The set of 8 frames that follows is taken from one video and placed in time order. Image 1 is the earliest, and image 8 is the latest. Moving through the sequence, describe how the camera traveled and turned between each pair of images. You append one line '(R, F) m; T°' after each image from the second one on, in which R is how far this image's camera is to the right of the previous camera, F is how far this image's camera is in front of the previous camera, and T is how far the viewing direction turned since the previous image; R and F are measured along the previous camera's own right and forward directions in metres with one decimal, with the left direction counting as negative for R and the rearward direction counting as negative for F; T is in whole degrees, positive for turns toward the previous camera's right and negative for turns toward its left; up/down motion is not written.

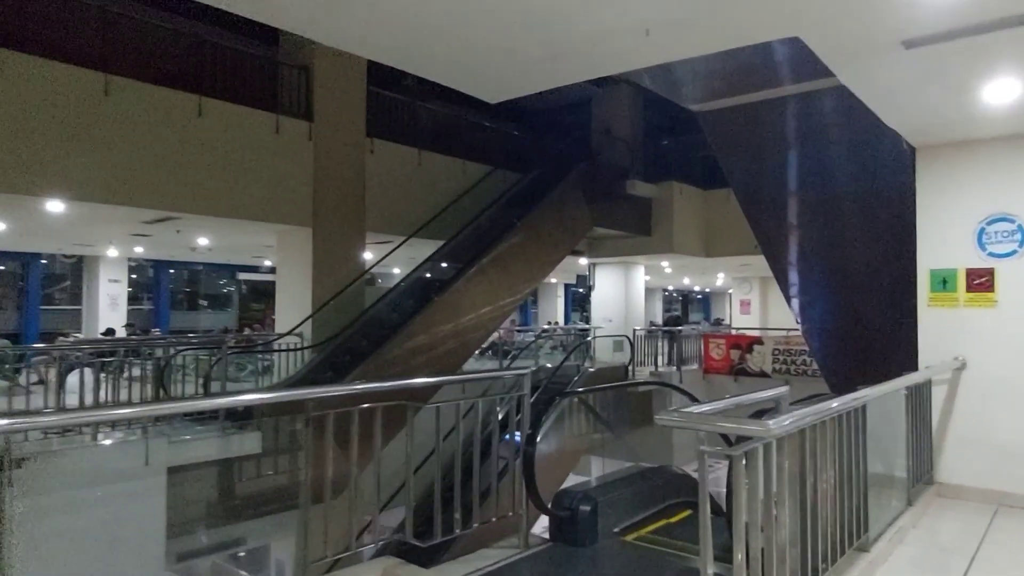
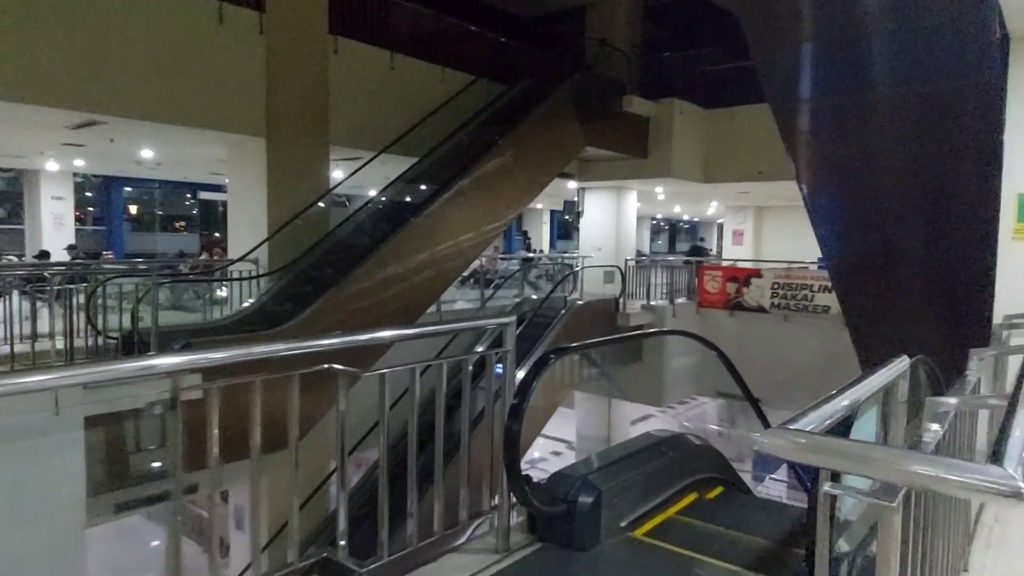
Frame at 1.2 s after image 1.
(0.0, +0.8) m; +1°
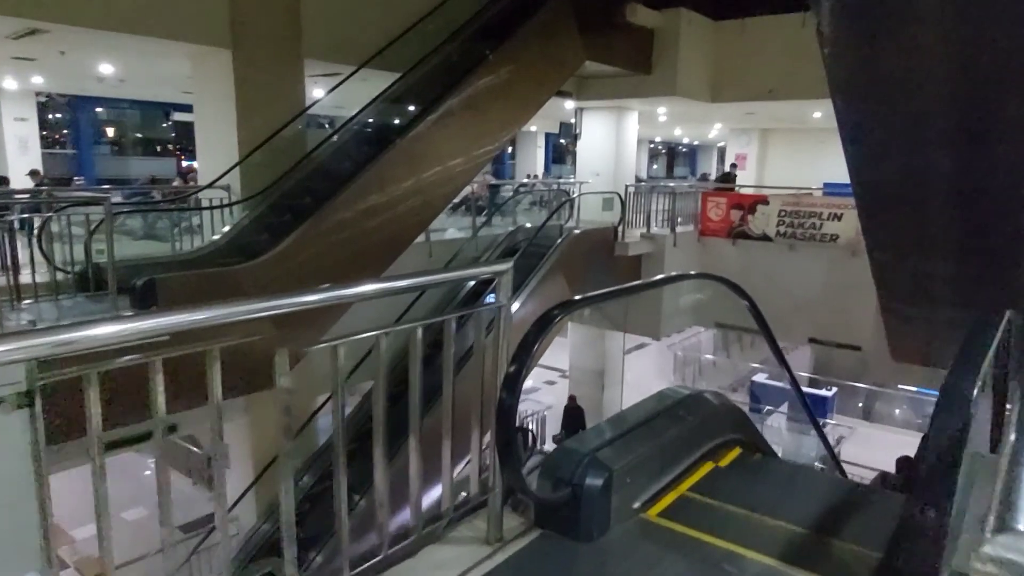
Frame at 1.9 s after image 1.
(0.0, +0.5) m; +1°
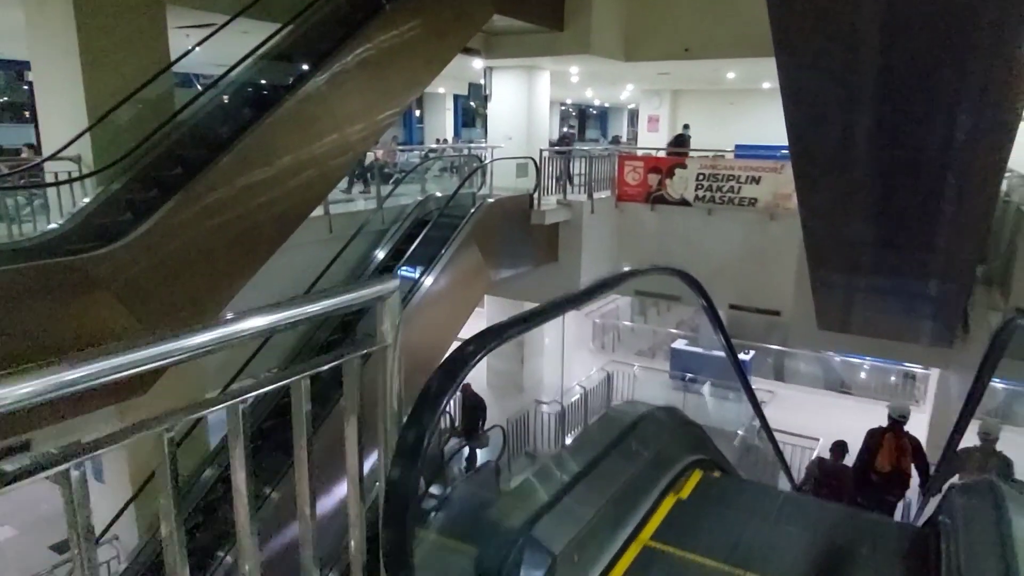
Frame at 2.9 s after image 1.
(0.0, +0.6) m; +7°
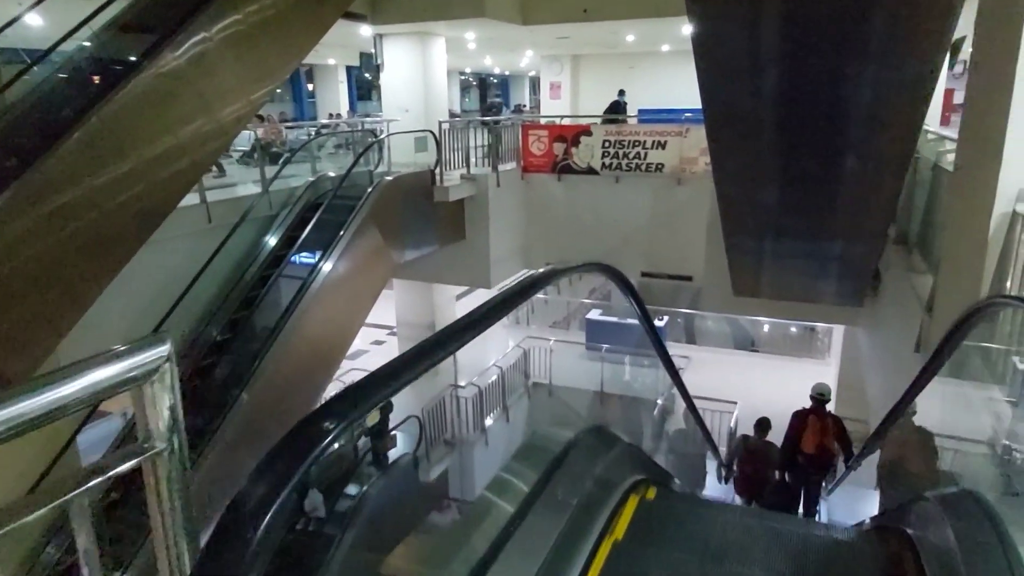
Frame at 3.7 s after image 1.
(+0.1, +0.4) m; +7°
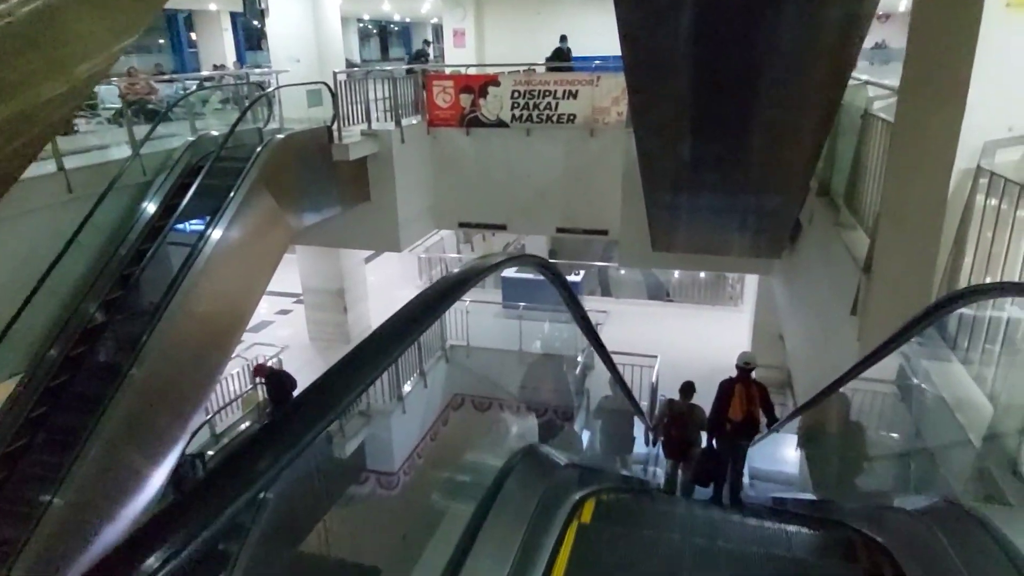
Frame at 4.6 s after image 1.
(0.0, +0.4) m; +7°
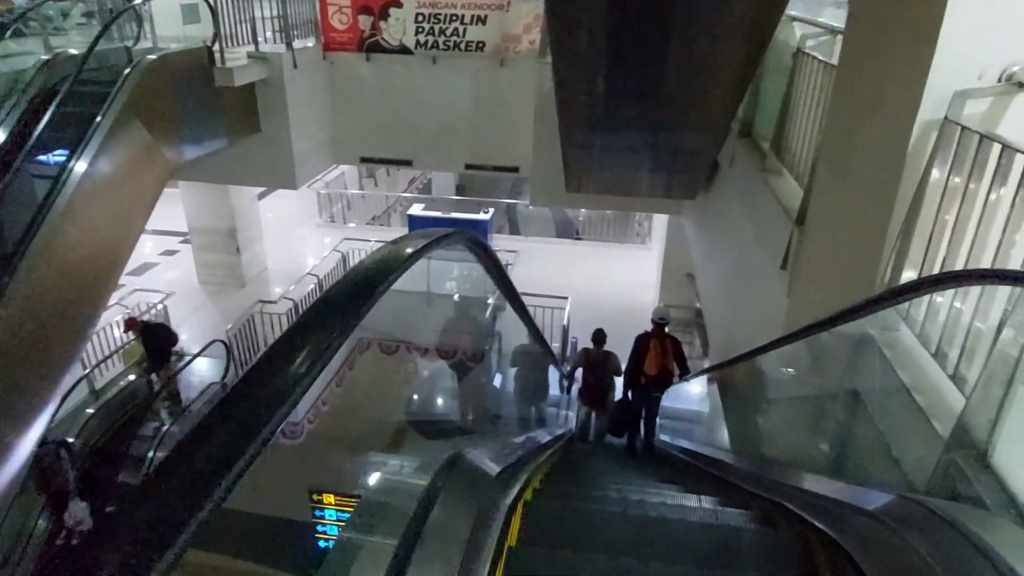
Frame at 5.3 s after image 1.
(0.0, +0.3) m; +8°
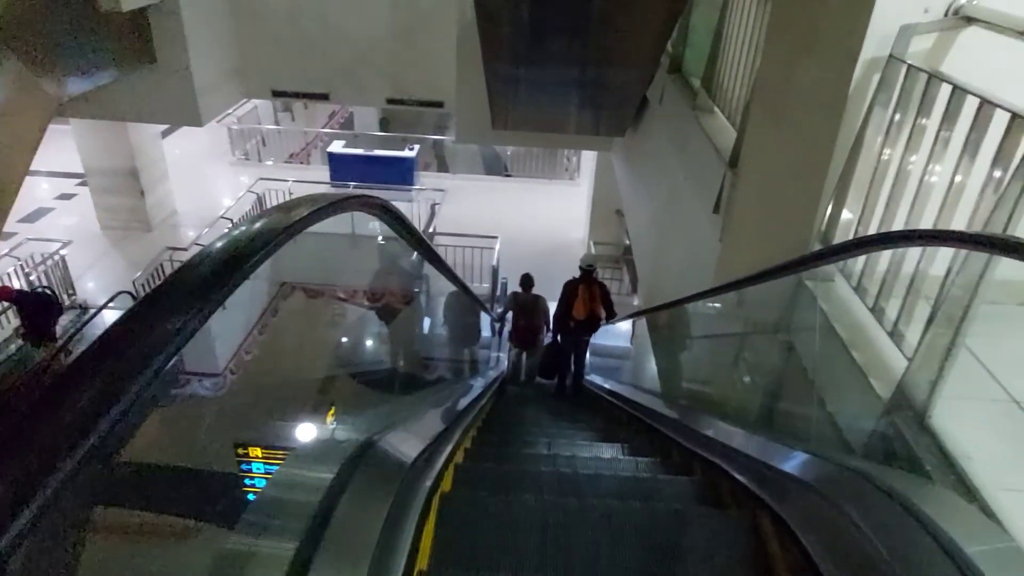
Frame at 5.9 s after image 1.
(0.0, +0.2) m; +6°
